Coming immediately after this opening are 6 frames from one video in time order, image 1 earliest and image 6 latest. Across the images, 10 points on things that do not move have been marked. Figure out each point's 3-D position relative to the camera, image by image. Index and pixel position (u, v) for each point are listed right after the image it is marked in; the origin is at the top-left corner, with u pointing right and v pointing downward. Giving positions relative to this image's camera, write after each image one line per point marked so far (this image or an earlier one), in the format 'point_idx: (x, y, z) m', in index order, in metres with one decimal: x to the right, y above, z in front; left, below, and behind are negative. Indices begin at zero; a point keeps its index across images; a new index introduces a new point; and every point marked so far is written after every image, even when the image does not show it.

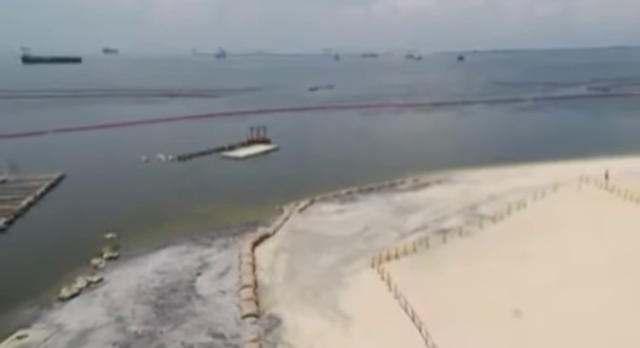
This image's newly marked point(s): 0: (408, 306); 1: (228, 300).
0: (+2.7, -4.0, +16.1) m
1: (-2.9, -3.9, +16.4) m
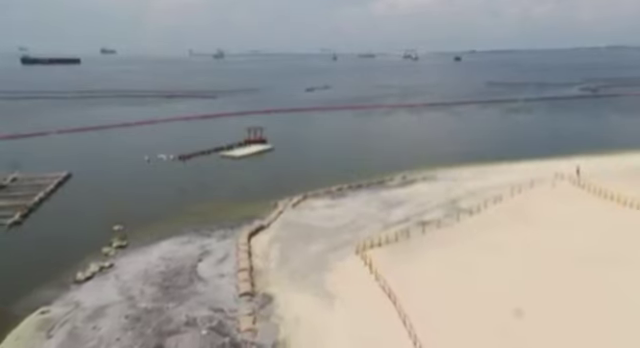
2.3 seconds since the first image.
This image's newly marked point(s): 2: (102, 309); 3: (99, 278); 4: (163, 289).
0: (+2.3, -3.8, +18.0) m
1: (-3.3, -3.8, +18.4) m
2: (-6.6, -4.1, +16.0) m
3: (-7.8, -3.7, +18.6) m
4: (-5.3, -3.9, +17.7) m
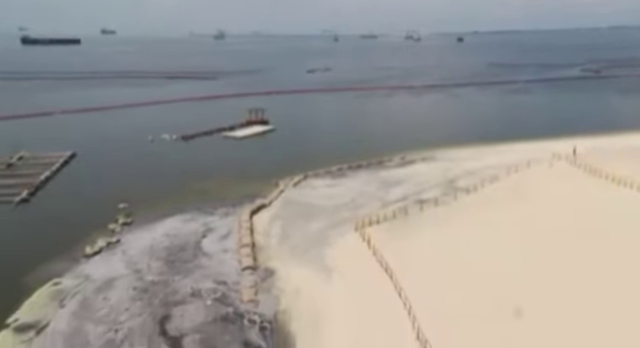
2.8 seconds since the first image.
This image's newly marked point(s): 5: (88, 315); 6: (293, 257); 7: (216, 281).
0: (+2.2, -3.1, +18.7) m
1: (-3.3, -3.0, +19.0) m
2: (-6.7, -3.4, +16.7) m
3: (-7.8, -2.9, +19.3) m
4: (-5.3, -3.1, +18.4) m
5: (-6.4, -3.9, +14.6) m
6: (-1.0, -3.0, +19.2) m
7: (-3.3, -3.4, +16.9) m
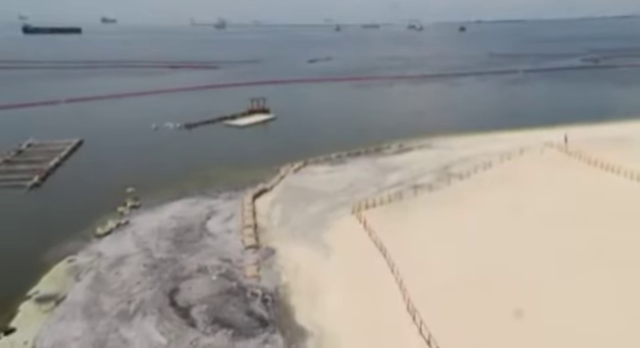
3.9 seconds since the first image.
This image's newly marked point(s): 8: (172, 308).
0: (+2.2, -2.5, +19.8) m
1: (-3.3, -2.4, +20.1) m
2: (-6.7, -2.9, +17.8) m
3: (-7.9, -2.3, +20.4) m
4: (-5.4, -2.5, +19.5) m
5: (-6.5, -3.4, +15.7) m
6: (-1.0, -2.4, +20.3) m
7: (-3.4, -2.9, +18.1) m
8: (-4.1, -3.7, +14.6) m
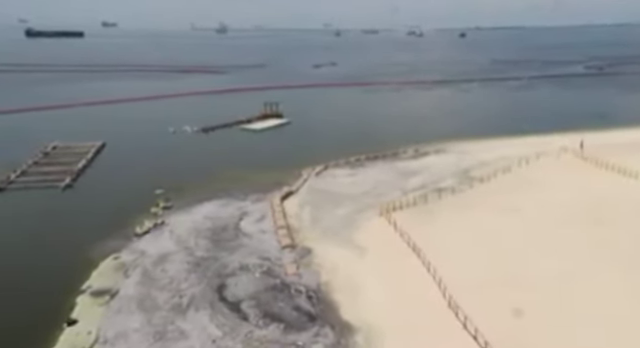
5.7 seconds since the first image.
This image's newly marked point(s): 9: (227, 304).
0: (+3.5, -2.6, +20.5) m
1: (-2.1, -2.5, +20.8) m
2: (-5.4, -2.9, +18.5) m
3: (-6.6, -2.3, +21.0) m
4: (-4.1, -2.6, +20.1) m
5: (-5.2, -3.4, +16.3) m
6: (+0.2, -2.5, +21.0) m
7: (-2.1, -3.0, +18.7) m
8: (-2.8, -3.7, +15.2) m
9: (-2.7, -3.8, +15.2) m
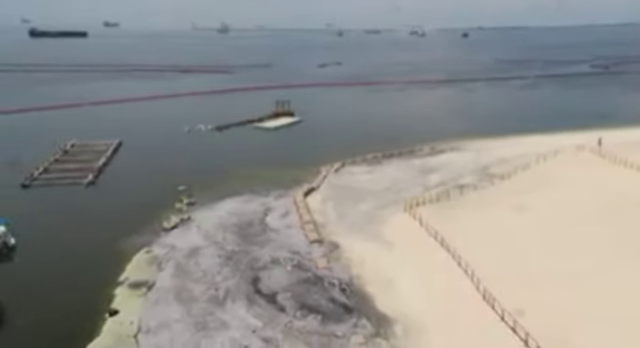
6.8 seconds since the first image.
0: (+4.5, -2.4, +20.6) m
1: (-1.0, -2.3, +21.0) m
2: (-4.4, -2.7, +18.7) m
3: (-5.6, -2.2, +21.2) m
4: (-3.1, -2.4, +20.3) m
5: (-4.2, -3.2, +16.5) m
6: (+1.3, -2.4, +21.2) m
7: (-1.1, -2.8, +18.9) m
8: (-1.8, -3.6, +15.4) m
9: (-1.7, -3.6, +15.4) m
